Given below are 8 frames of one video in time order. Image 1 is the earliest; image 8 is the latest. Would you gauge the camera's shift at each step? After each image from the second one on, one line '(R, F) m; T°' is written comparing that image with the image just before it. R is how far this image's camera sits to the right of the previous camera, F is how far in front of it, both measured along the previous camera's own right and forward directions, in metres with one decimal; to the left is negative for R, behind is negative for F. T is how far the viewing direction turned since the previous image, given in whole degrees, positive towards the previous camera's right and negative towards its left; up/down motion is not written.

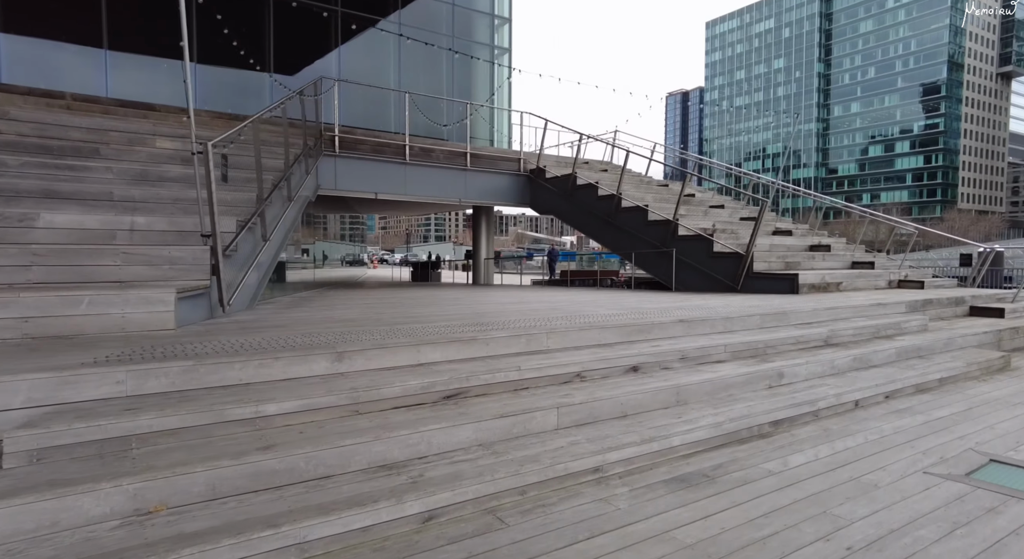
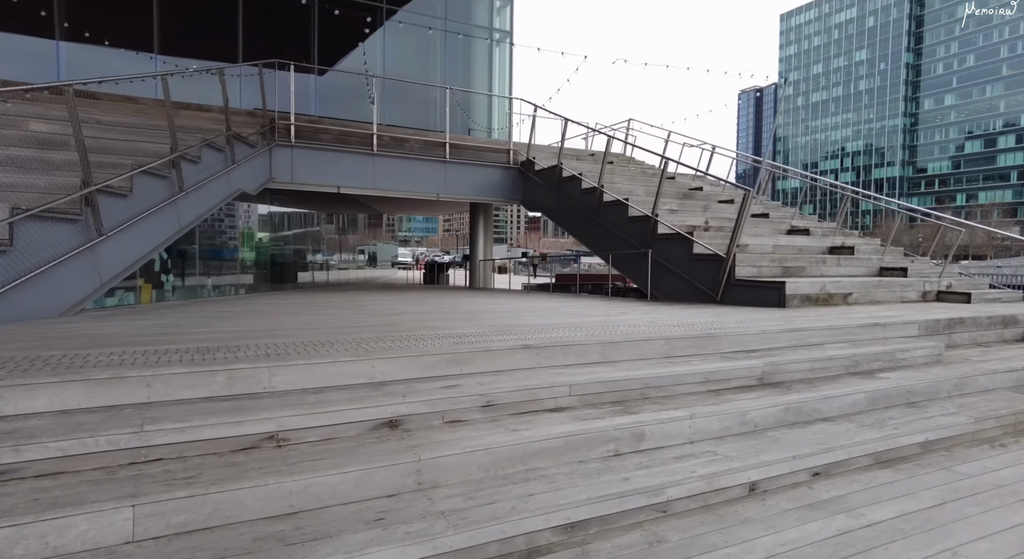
(+1.8, +1.5) m; -6°
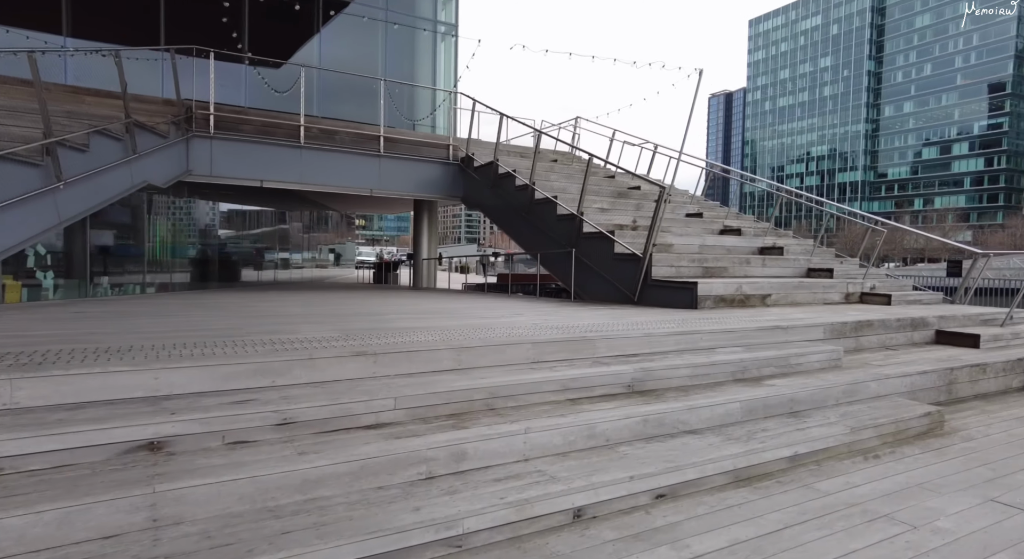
(+0.8, +0.3) m; +3°
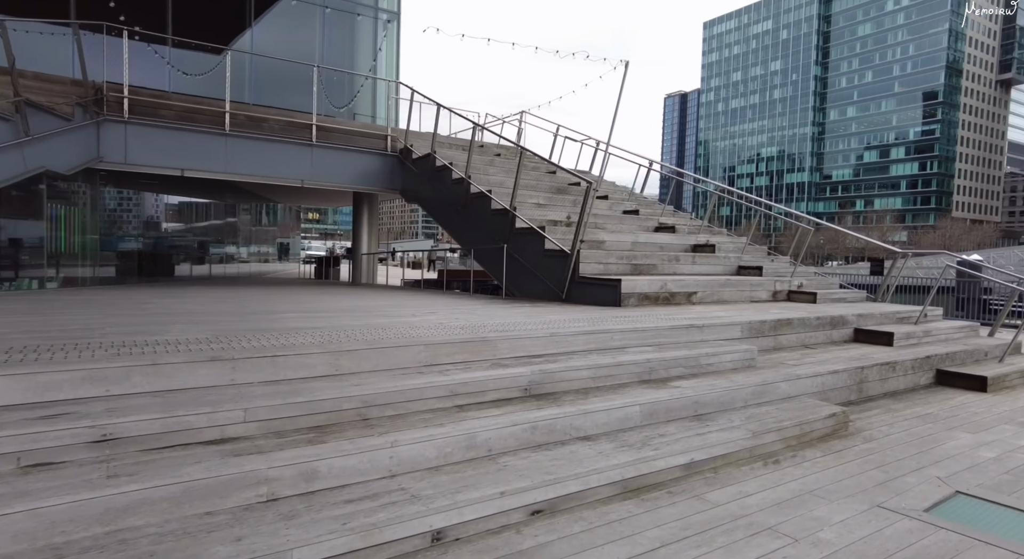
(+0.4, +0.2) m; +4°
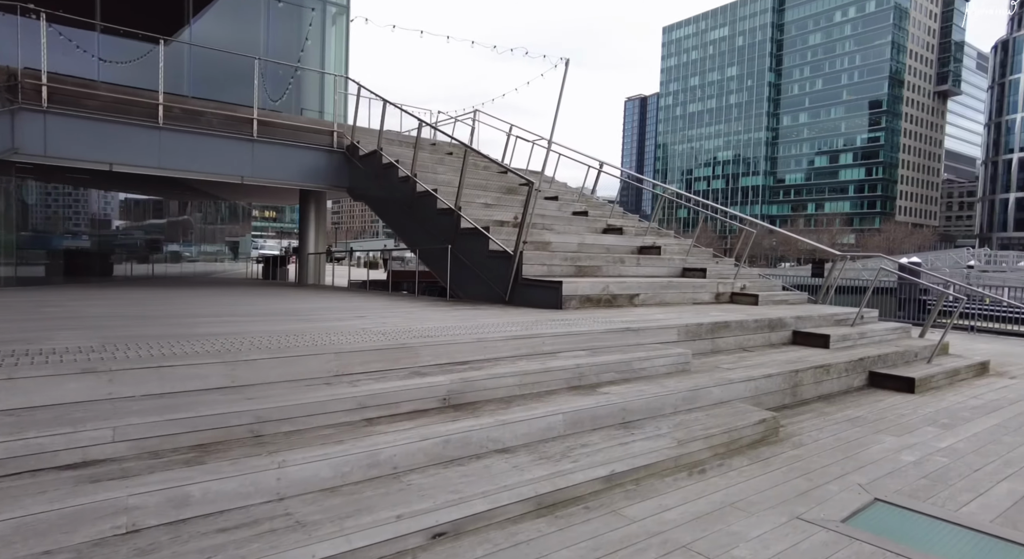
(+0.2, +0.2) m; +4°
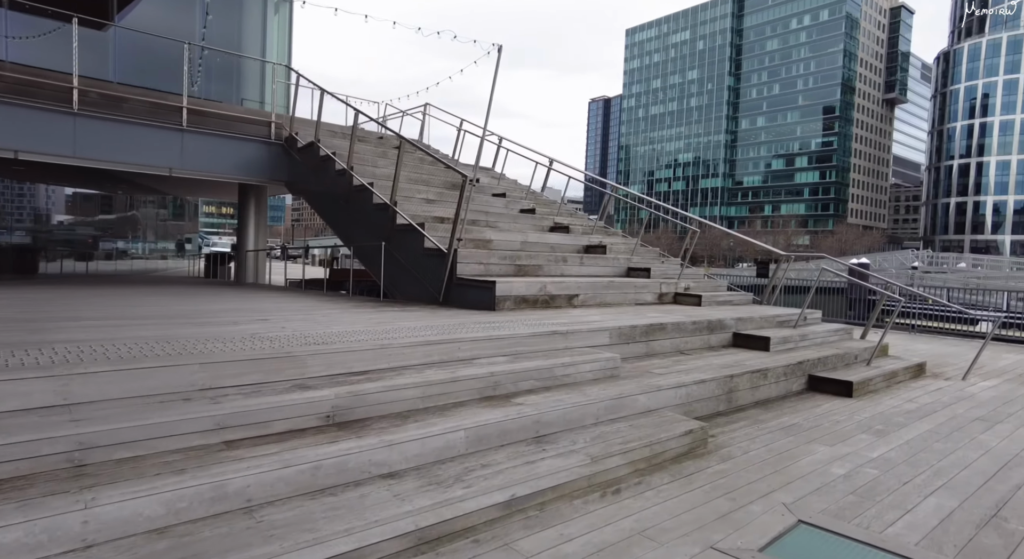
(+0.3, +0.3) m; +3°
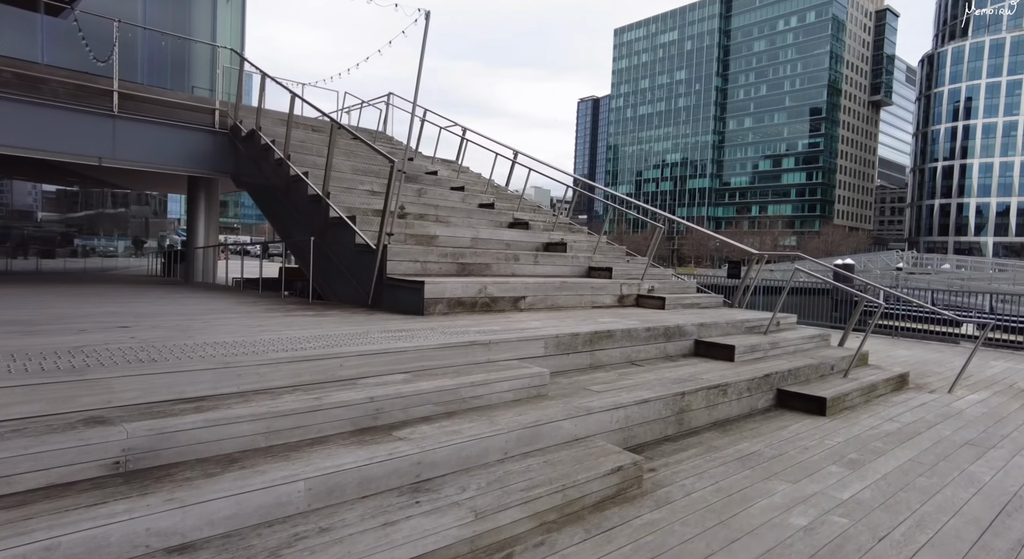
(+0.5, +0.7) m; +1°
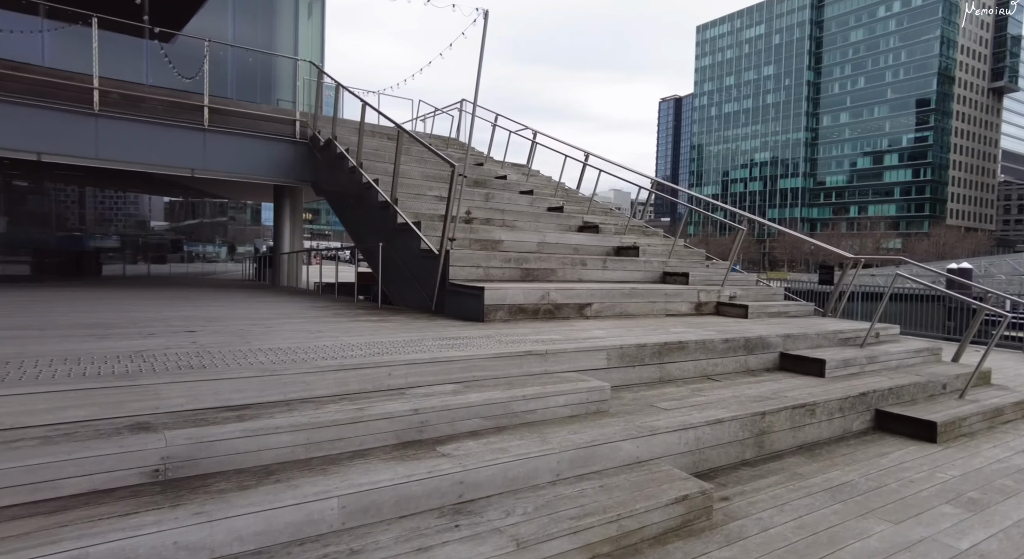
(+0.1, +0.2) m; -8°
